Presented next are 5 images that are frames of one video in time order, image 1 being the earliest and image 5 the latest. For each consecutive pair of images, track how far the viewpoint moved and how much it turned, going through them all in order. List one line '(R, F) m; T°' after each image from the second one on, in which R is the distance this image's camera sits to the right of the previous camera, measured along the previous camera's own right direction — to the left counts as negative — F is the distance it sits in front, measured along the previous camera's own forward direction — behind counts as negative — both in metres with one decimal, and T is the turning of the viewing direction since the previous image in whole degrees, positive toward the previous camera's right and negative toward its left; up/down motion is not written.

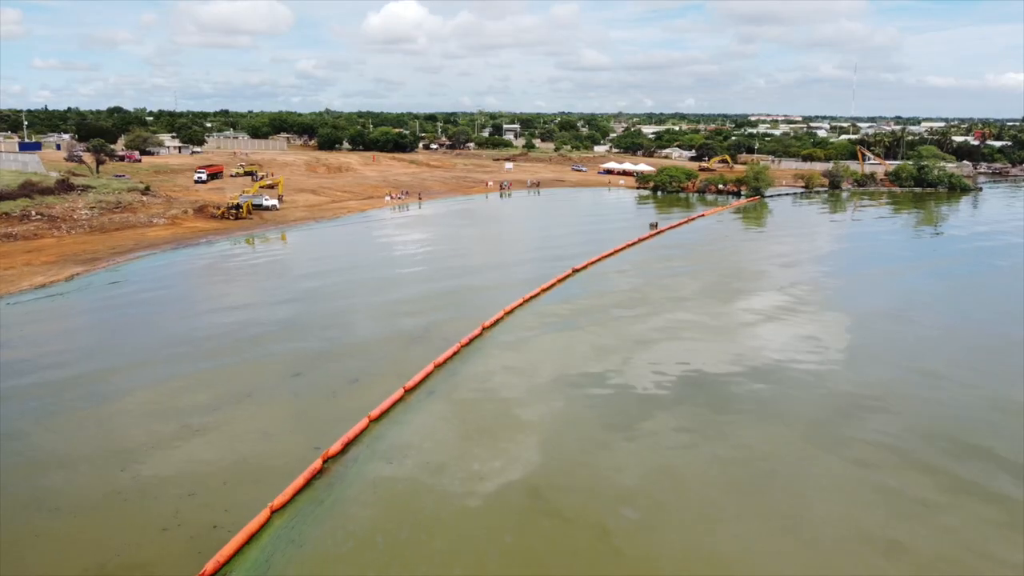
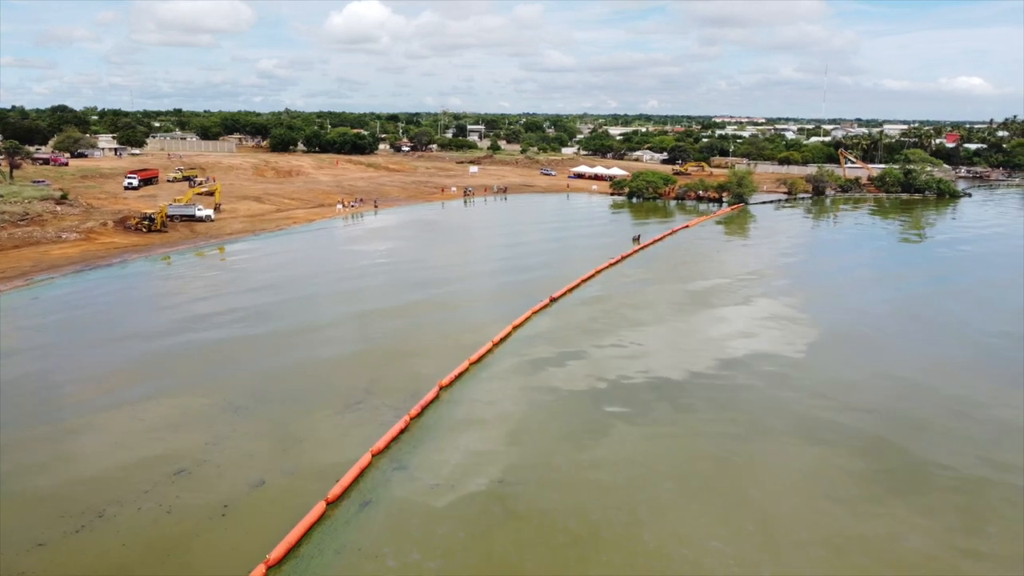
(0.0, +2.9) m; +2°
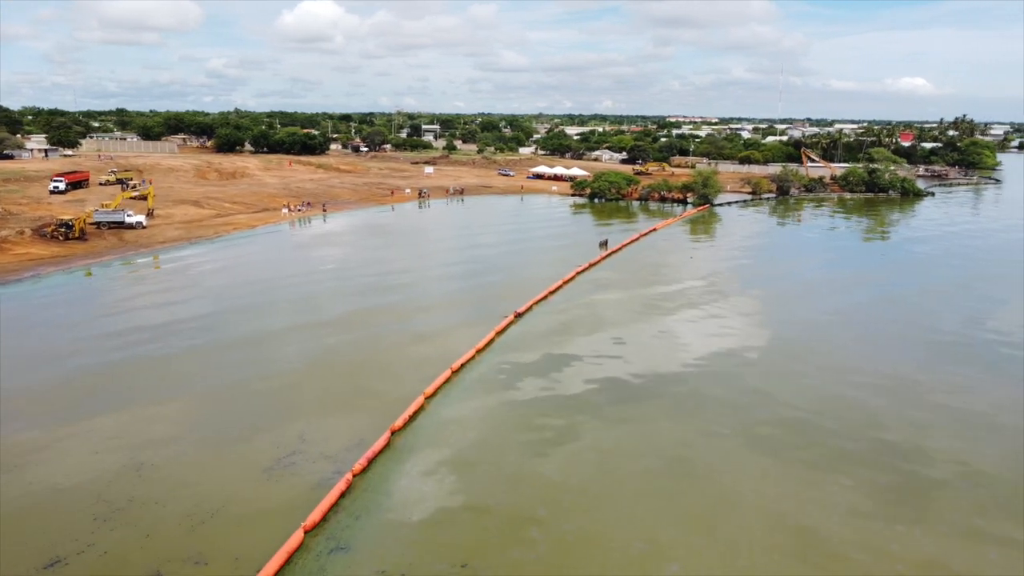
(-0.1, +1.5) m; +3°
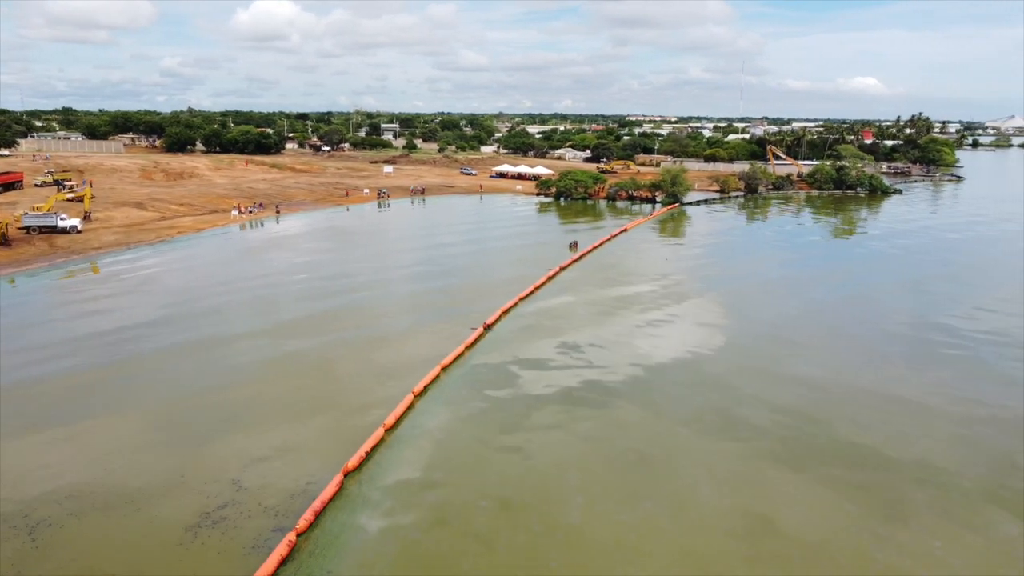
(-0.1, +1.2) m; +3°
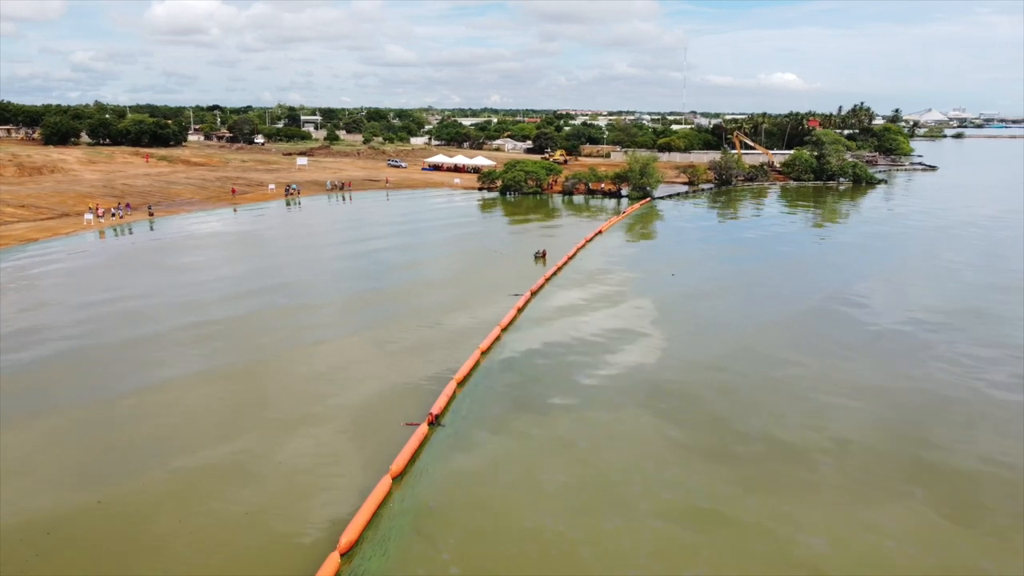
(-0.3, +5.5) m; +5°
